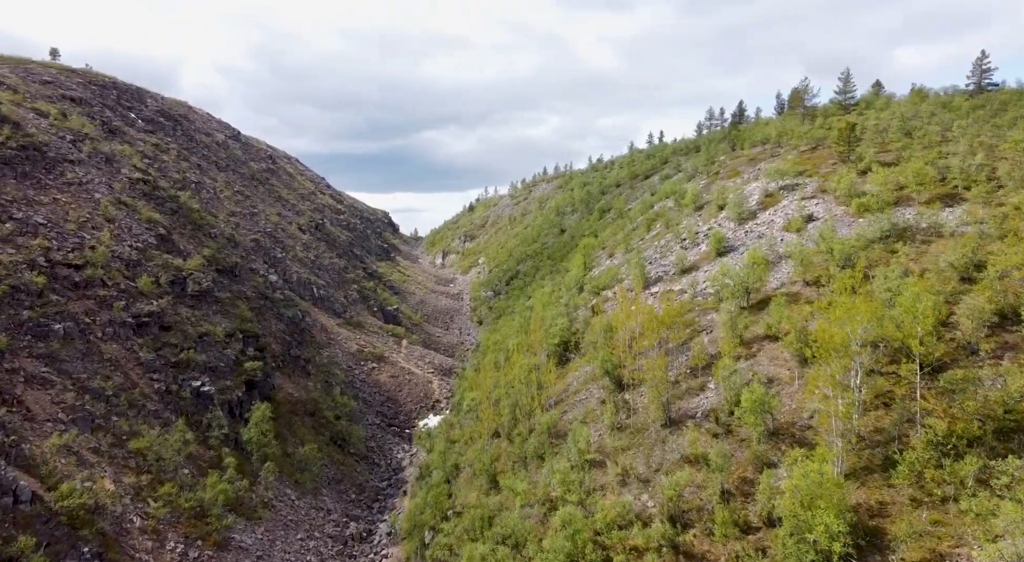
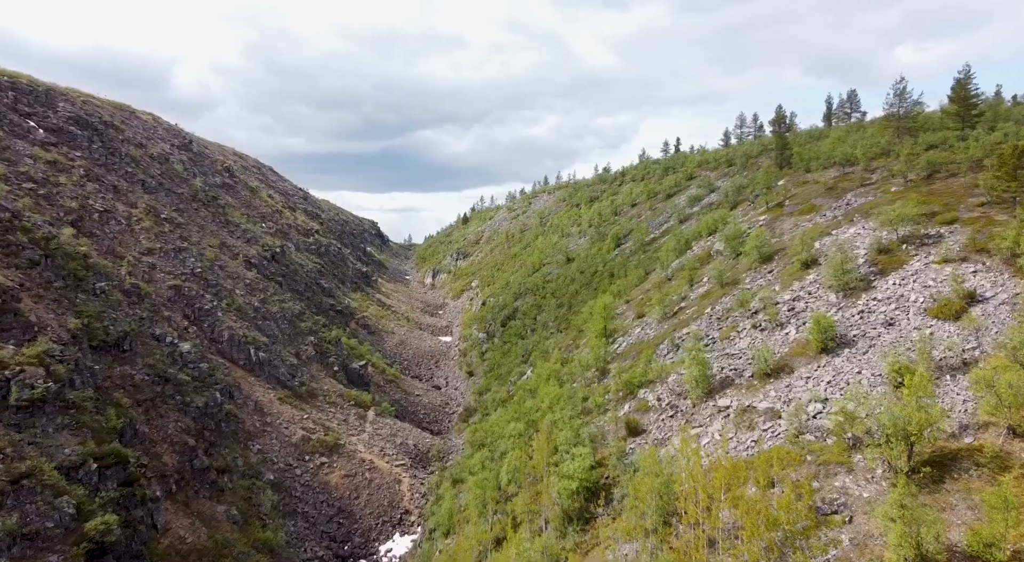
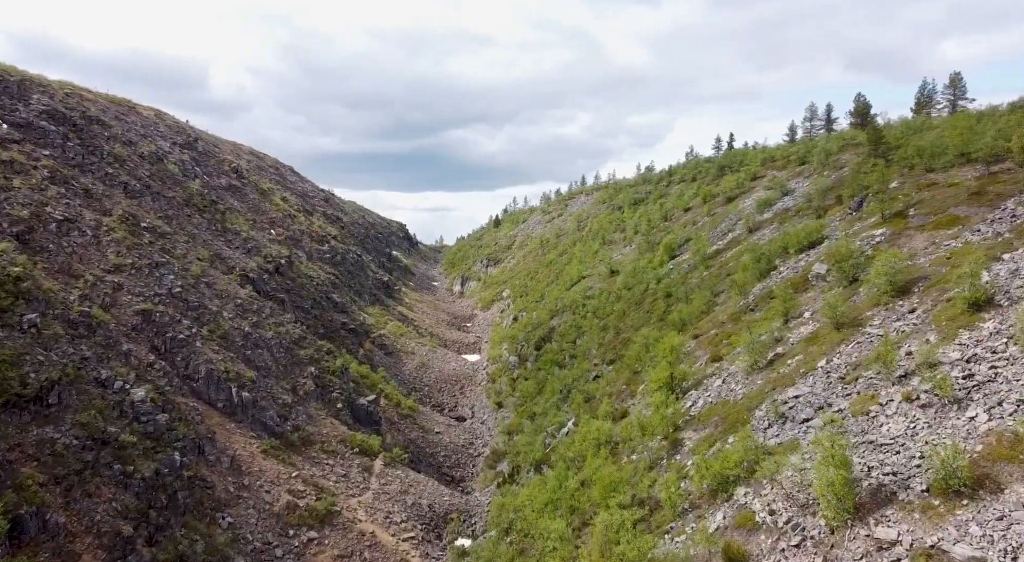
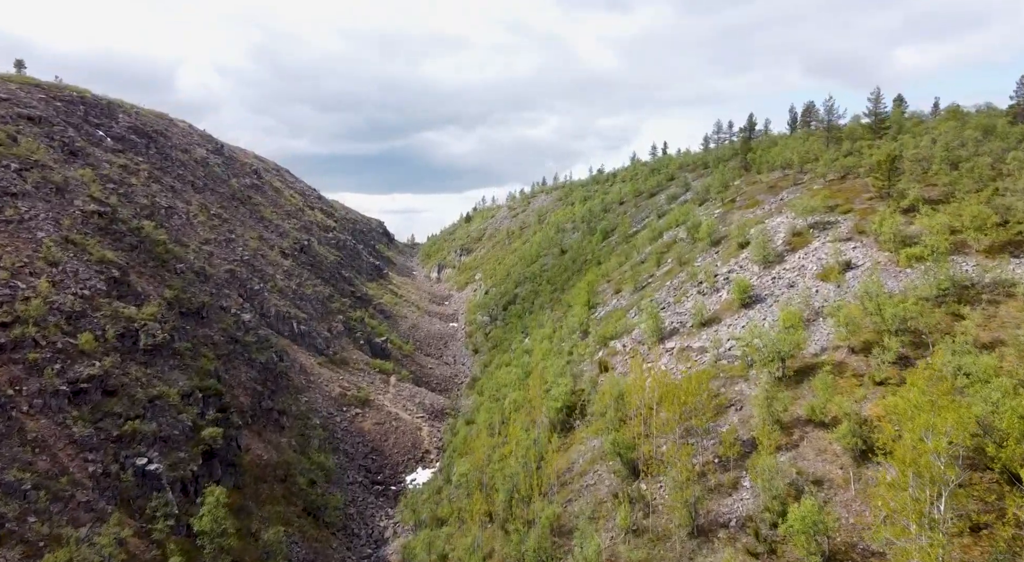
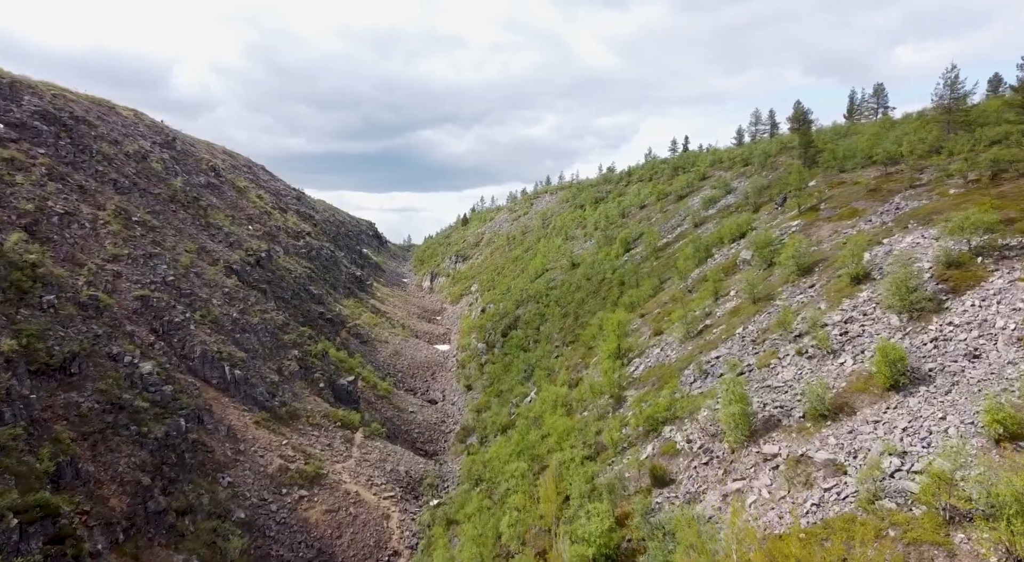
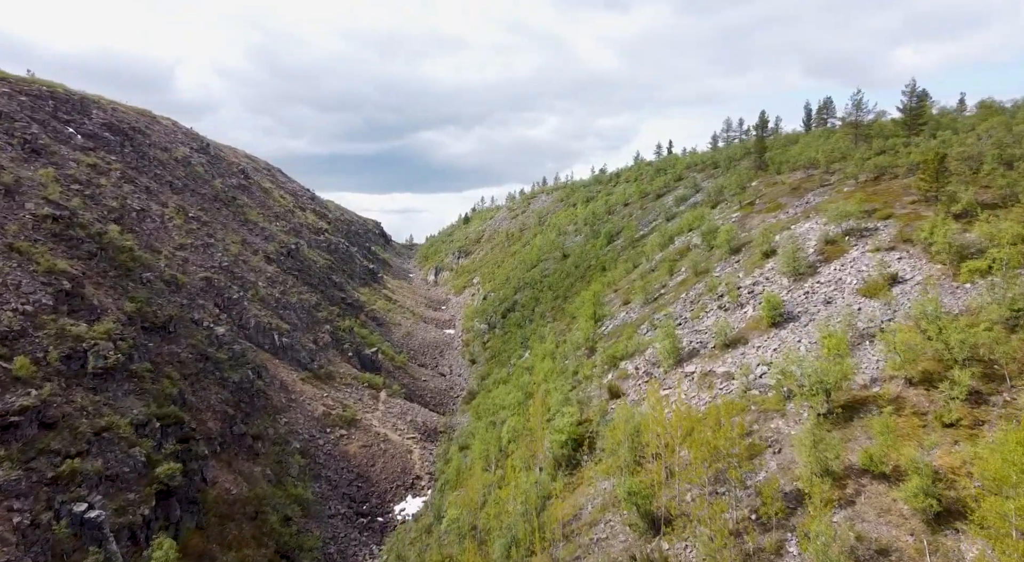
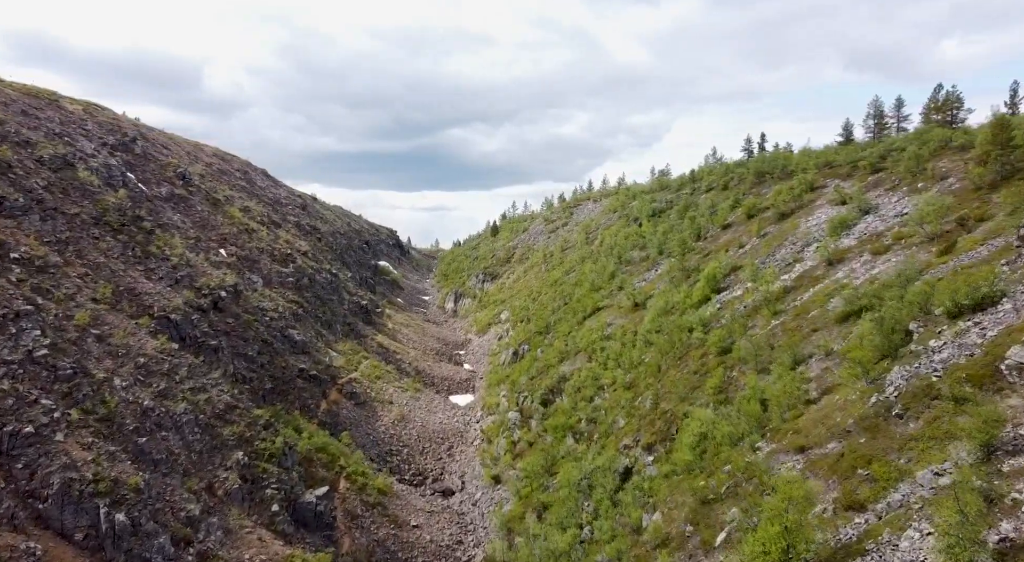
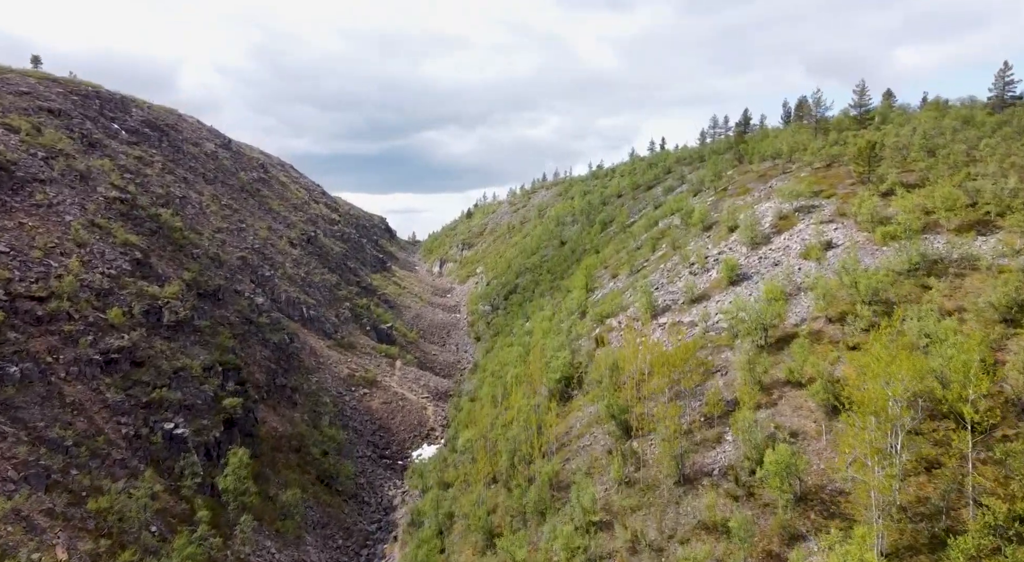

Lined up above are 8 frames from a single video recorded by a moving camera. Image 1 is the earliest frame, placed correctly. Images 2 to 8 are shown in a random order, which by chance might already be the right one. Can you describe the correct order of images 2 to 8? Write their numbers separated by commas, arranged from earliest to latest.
8, 4, 6, 2, 5, 3, 7
